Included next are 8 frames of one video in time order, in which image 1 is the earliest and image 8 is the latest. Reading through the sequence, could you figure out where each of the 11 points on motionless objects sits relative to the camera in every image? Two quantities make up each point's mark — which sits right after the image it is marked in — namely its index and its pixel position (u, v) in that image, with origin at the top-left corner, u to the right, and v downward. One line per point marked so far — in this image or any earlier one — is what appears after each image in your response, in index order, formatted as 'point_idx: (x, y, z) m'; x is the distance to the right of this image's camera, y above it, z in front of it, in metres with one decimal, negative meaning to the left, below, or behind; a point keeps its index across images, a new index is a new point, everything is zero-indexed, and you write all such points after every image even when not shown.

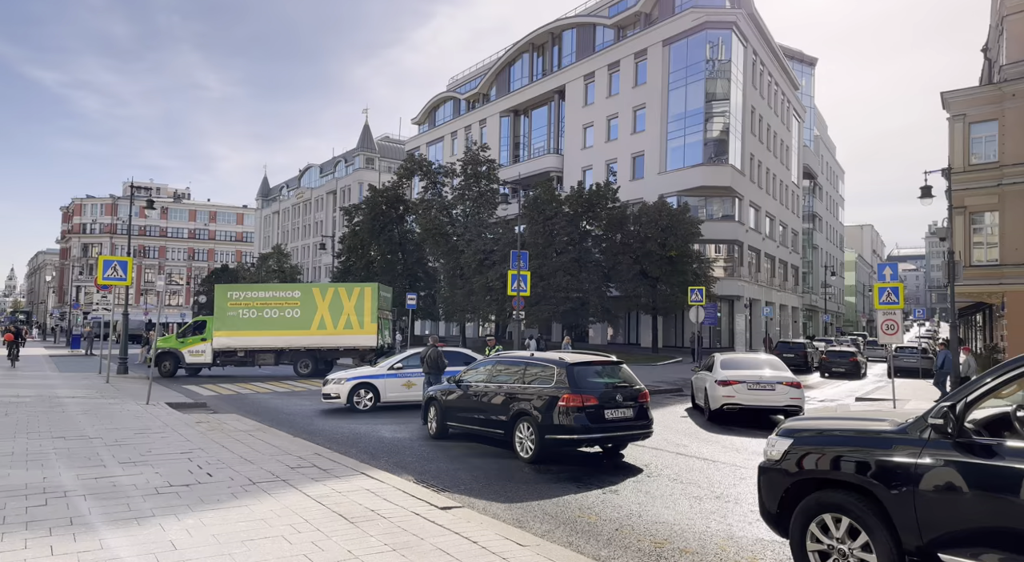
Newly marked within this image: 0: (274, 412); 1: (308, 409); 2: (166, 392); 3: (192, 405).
0: (-5.6, -3.1, +15.8) m
1: (-5.0, -3.2, +16.5) m
2: (-9.7, -3.2, +18.9) m
3: (-8.0, -3.2, +16.8) m
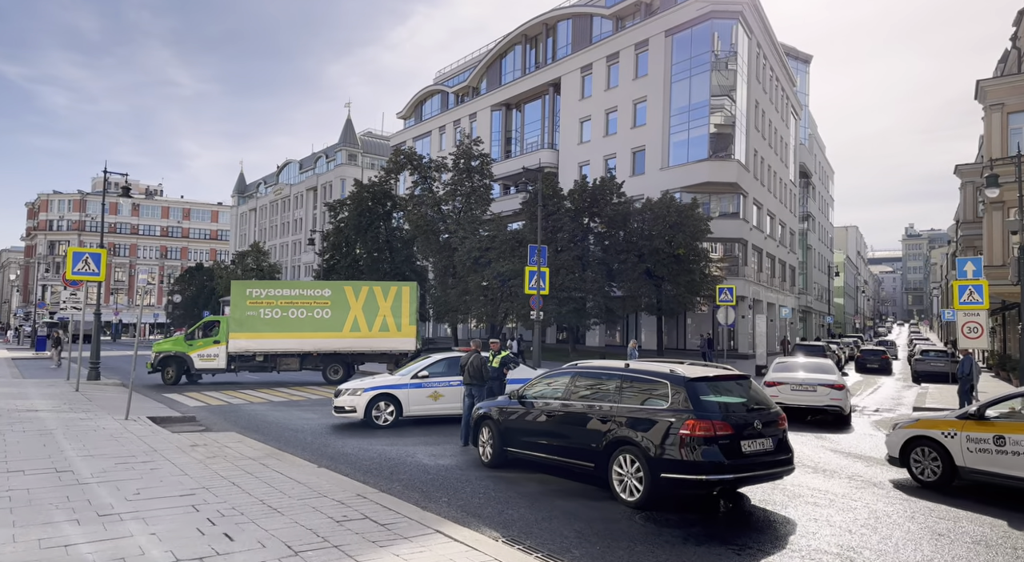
0: (-4.7, -3.0, +13.5) m
1: (-4.1, -3.0, +14.2) m
2: (-8.9, -3.0, +16.5) m
3: (-7.2, -3.0, +14.4) m
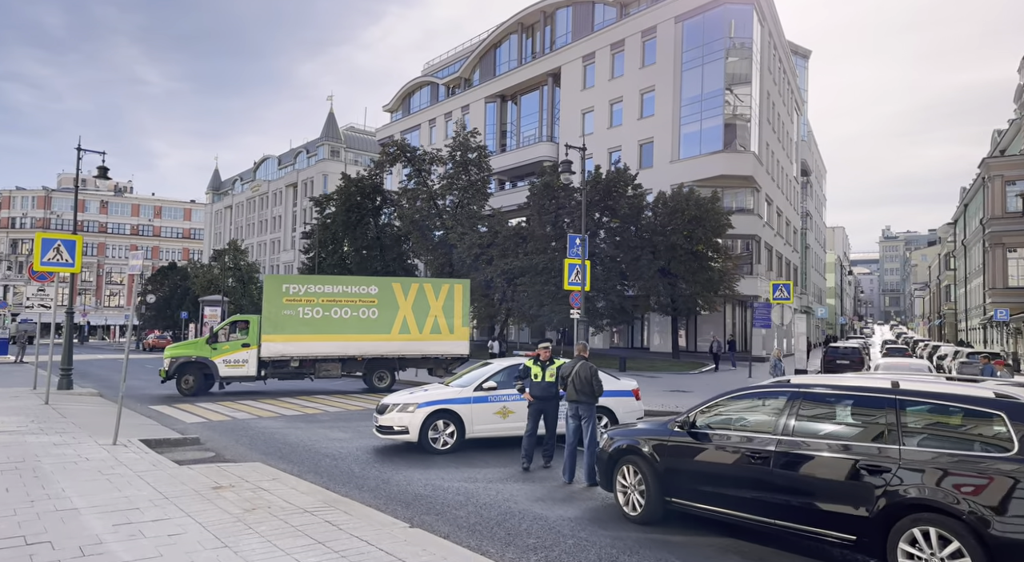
0: (-3.2, -2.8, +10.8) m
1: (-2.7, -2.9, +11.5) m
2: (-7.6, -2.9, +13.6) m
3: (-5.7, -2.8, +11.6) m
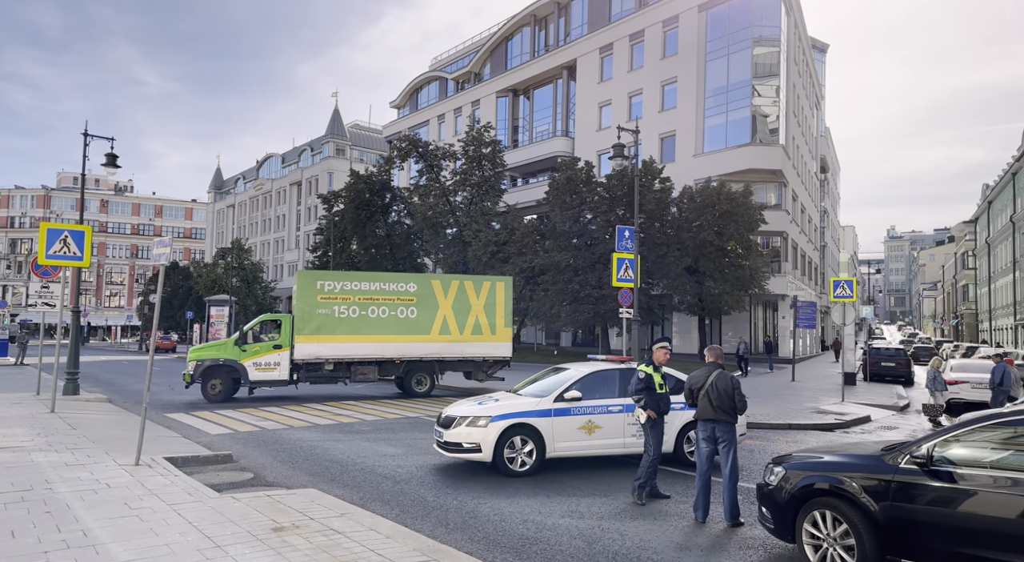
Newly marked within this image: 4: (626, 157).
0: (-2.0, -2.7, +9.2) m
1: (-1.5, -2.8, +9.9) m
2: (-6.4, -2.8, +12.0) m
3: (-4.5, -2.7, +10.0) m
4: (+2.9, +3.2, +17.3) m
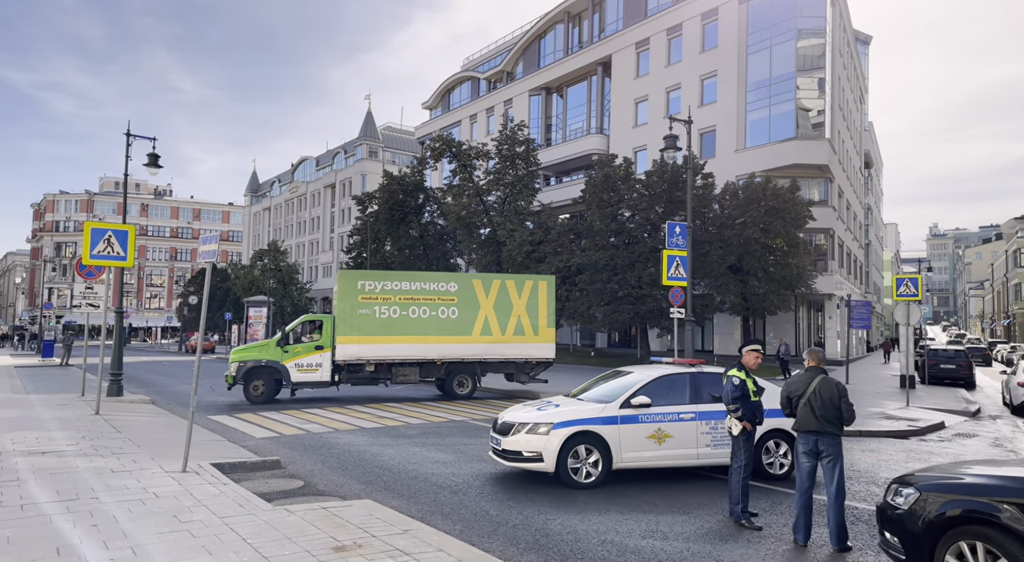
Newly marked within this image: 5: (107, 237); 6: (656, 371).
0: (-1.2, -2.7, +8.7) m
1: (-0.6, -2.7, +9.4) m
2: (-5.4, -2.7, +11.7) m
3: (-3.6, -2.7, +9.6) m
4: (+4.1, +3.3, +16.5) m
5: (-9.0, +1.0, +14.8) m
6: (+1.9, -1.2, +9.1) m
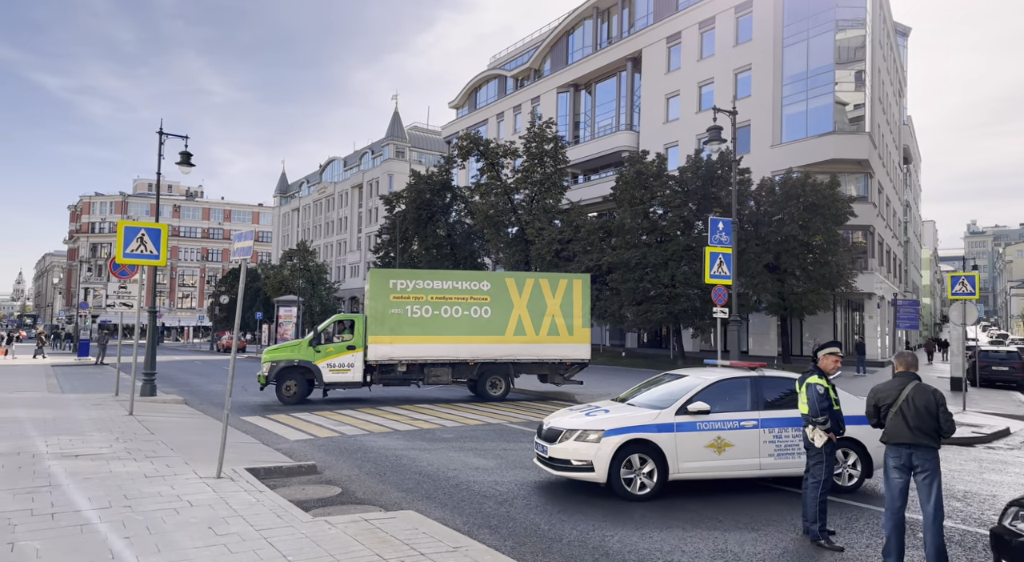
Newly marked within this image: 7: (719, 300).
0: (-0.6, -2.6, +8.3) m
1: (0.0, -2.7, +8.9) m
2: (-4.7, -2.7, +11.4) m
3: (-3.0, -2.7, +9.2) m
4: (+5.0, +3.3, +15.9) m
5: (-8.2, +1.0, +14.7) m
6: (+2.6, -1.2, +8.5) m
7: (+5.2, -0.5, +16.7) m
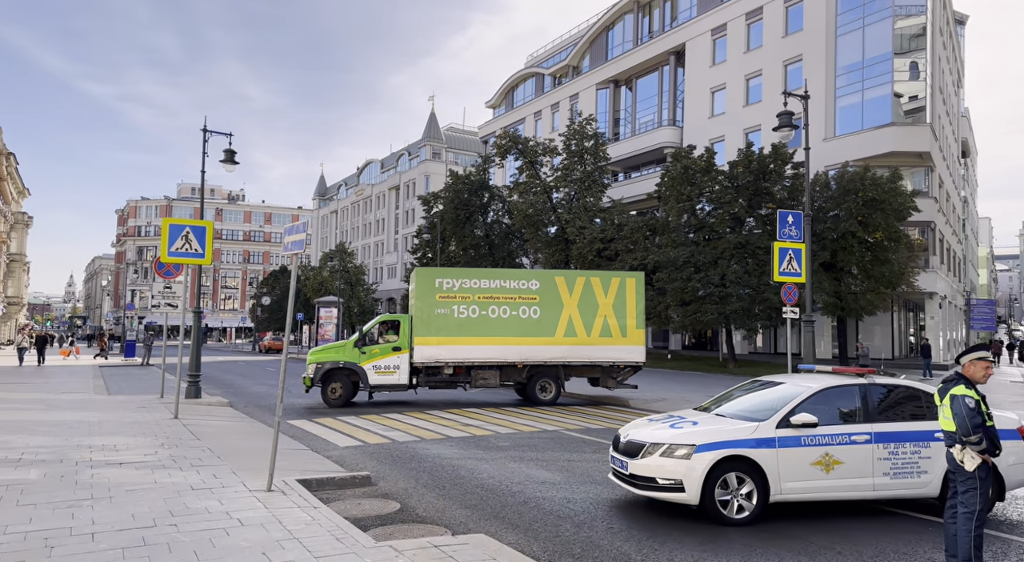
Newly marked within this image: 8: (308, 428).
0: (+0.3, -2.6, +7.5) m
1: (+0.9, -2.6, +8.1) m
2: (-3.7, -2.7, +10.8) m
3: (-2.1, -2.7, +8.6) m
4: (+6.2, +3.4, +14.8) m
5: (-7.0, +1.0, +14.2) m
6: (+3.4, -1.1, +7.6) m
7: (+6.4, -0.5, +15.5) m
8: (-4.2, -3.0, +13.6) m
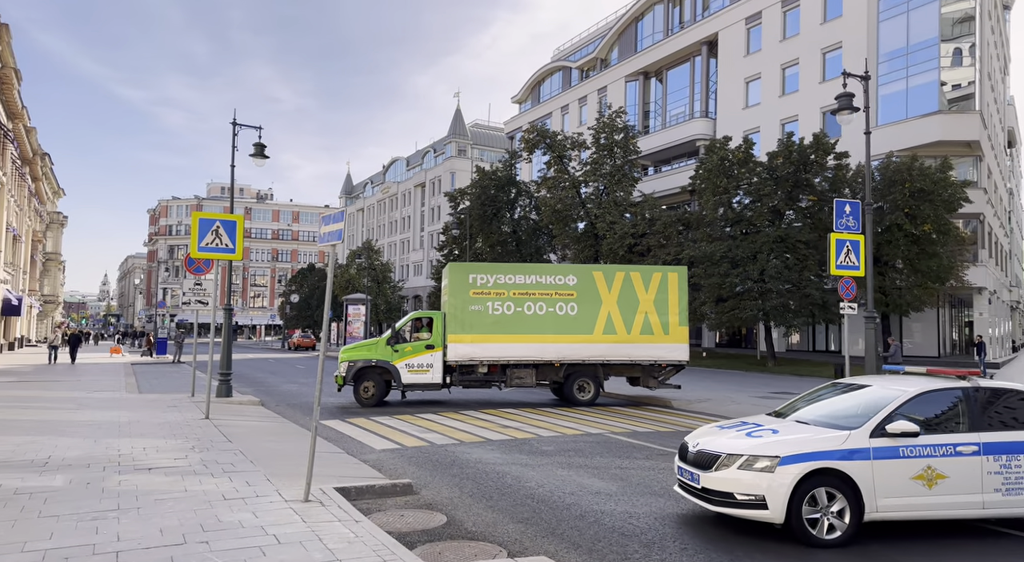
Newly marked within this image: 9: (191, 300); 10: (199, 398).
0: (+0.9, -2.5, +6.8) m
1: (+1.5, -2.6, +7.4) m
2: (-3.0, -2.6, +10.2) m
3: (-1.5, -2.6, +7.9) m
4: (+7.0, +3.5, +13.8) m
5: (-6.1, +1.1, +13.8) m
6: (+4.0, -1.0, +6.8) m
7: (+7.3, -0.3, +14.6) m
8: (-3.3, -2.9, +13.1) m
9: (-8.9, -0.5, +18.5) m
10: (-8.5, -3.2, +18.1) m
